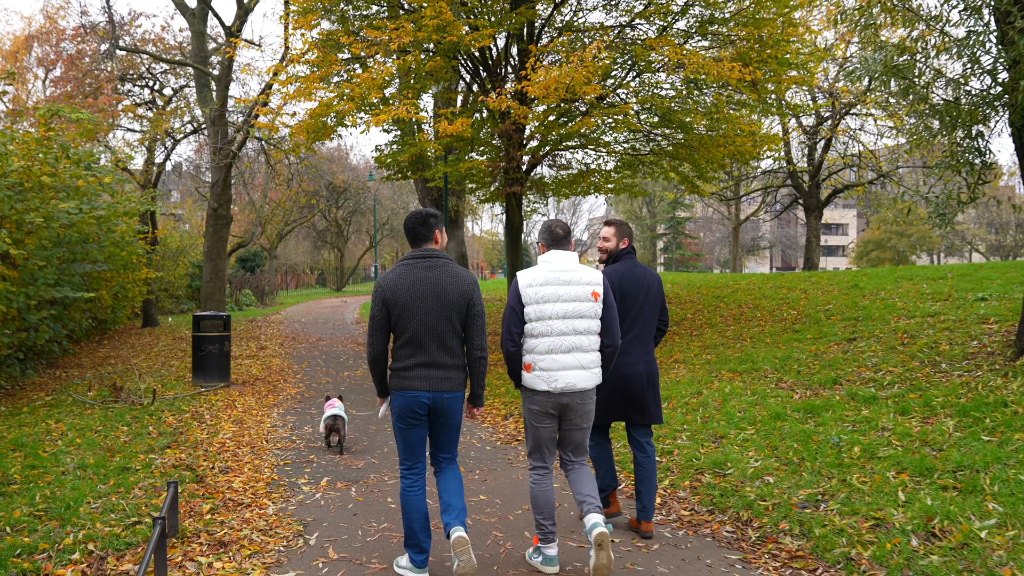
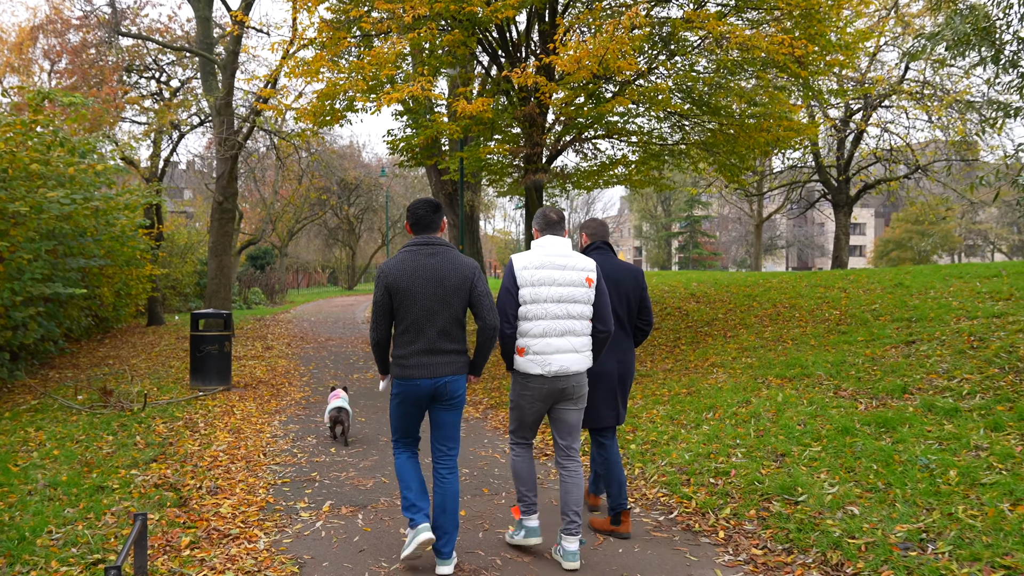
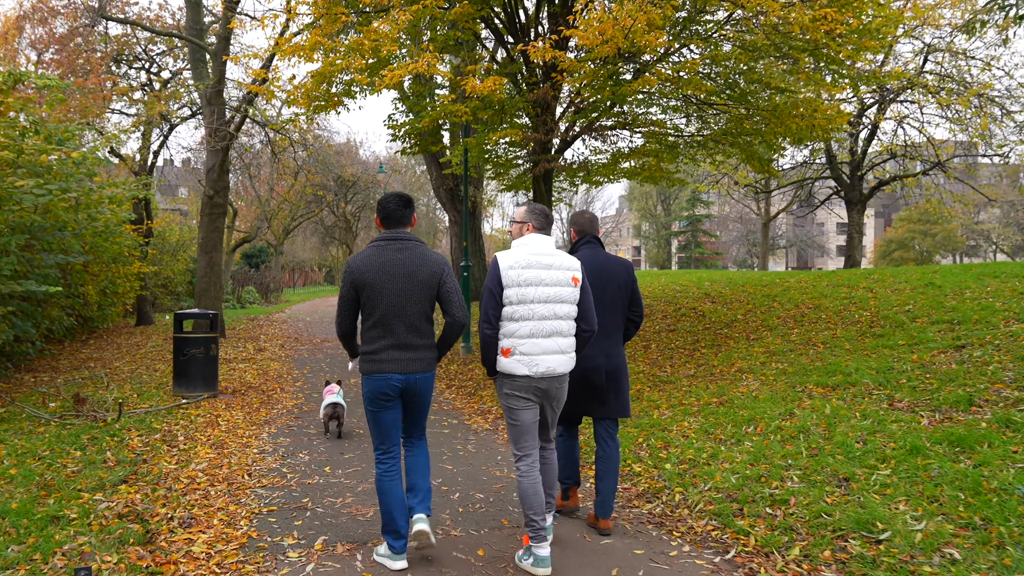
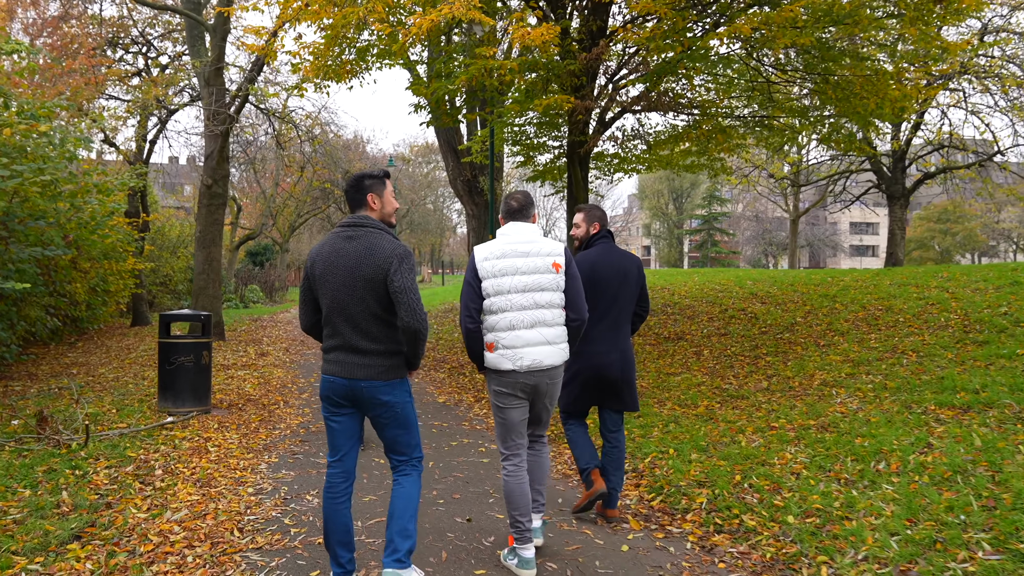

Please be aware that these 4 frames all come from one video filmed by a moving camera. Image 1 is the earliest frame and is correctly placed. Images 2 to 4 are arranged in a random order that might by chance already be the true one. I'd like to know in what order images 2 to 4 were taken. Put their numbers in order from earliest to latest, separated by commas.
2, 3, 4
